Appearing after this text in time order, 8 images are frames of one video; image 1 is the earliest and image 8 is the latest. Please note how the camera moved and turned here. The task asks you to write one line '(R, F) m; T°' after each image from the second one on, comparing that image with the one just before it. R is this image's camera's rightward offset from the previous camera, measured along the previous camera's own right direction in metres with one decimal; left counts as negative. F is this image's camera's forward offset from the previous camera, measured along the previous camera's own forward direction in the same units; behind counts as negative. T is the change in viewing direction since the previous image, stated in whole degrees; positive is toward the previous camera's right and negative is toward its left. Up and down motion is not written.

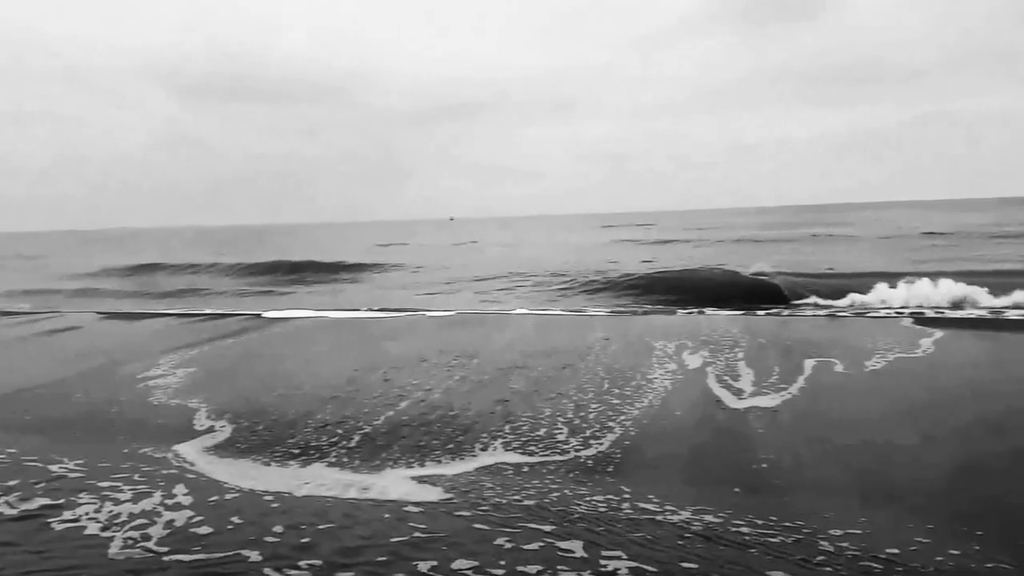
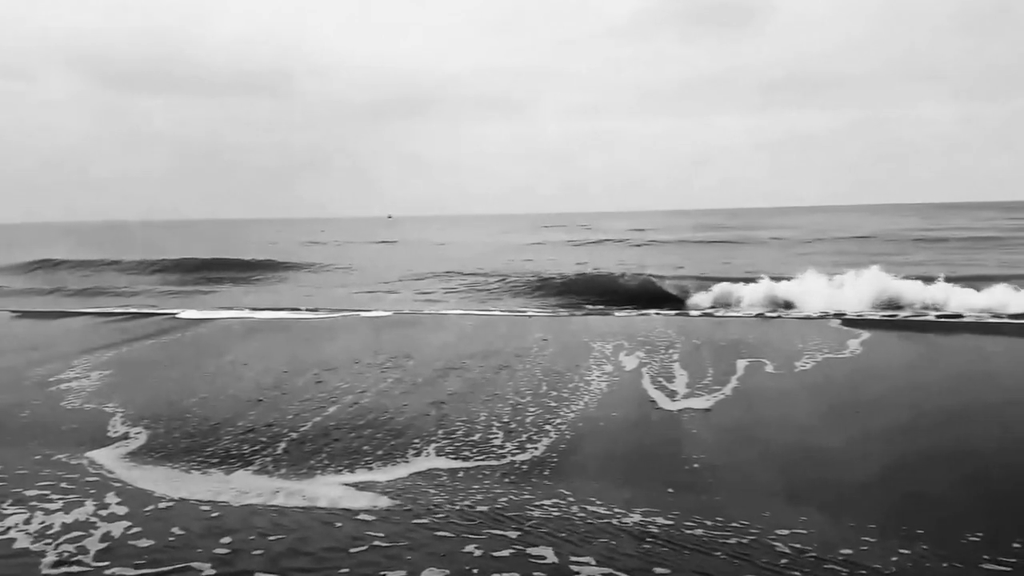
(+0.3, +0.2) m; +3°
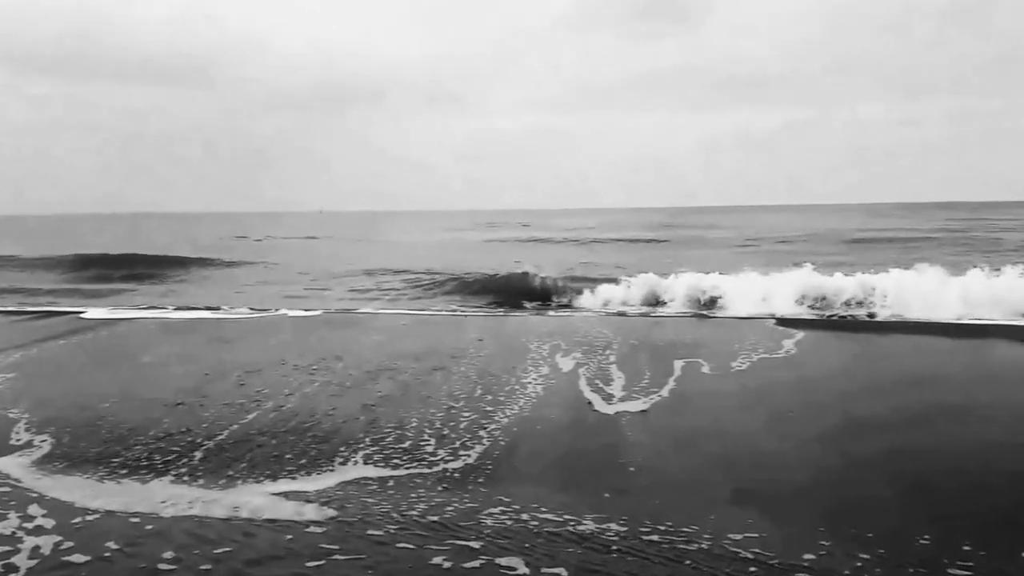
(+0.1, +0.2) m; +4°
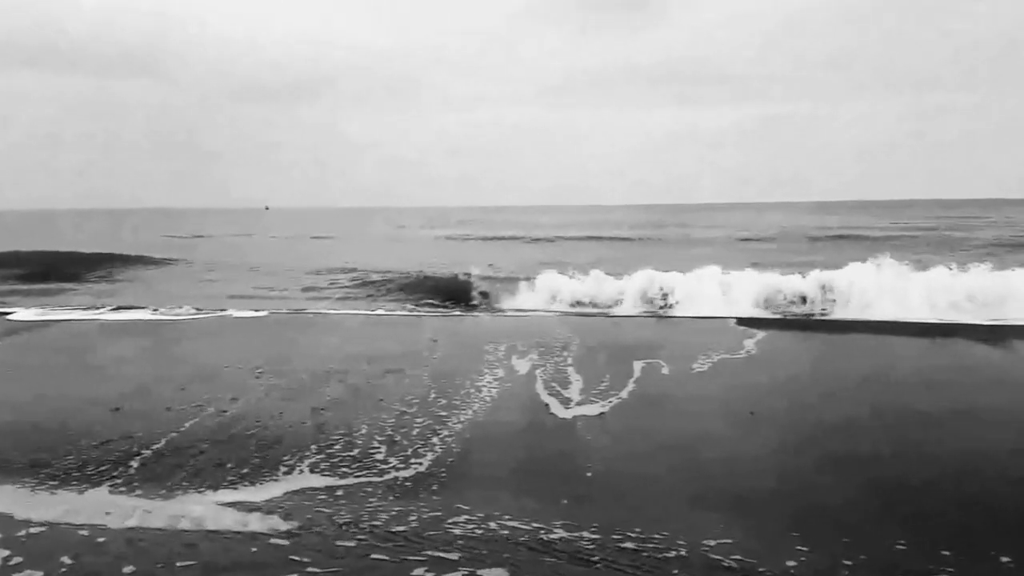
(+0.1, +0.3) m; +3°
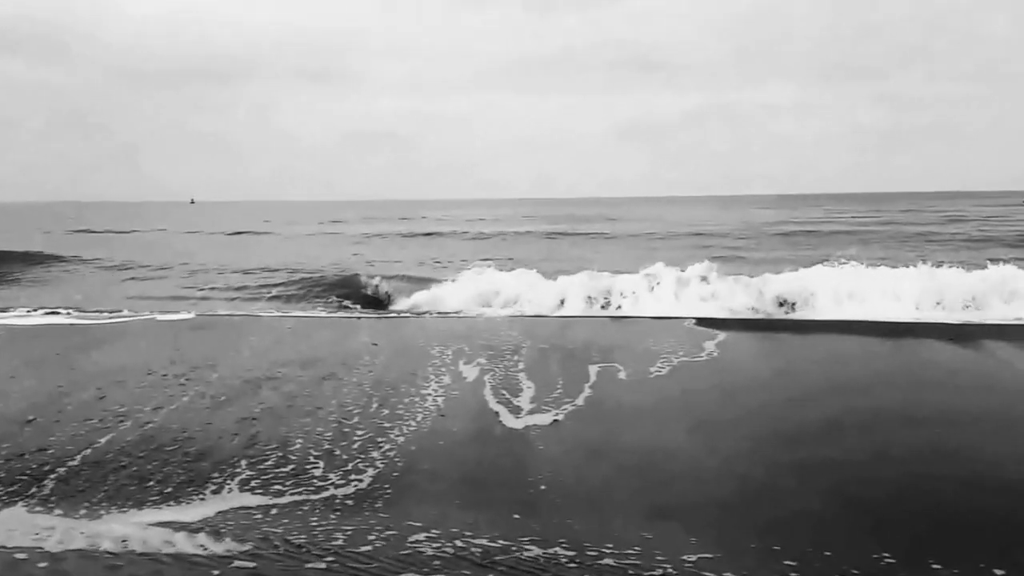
(+0.1, +0.5) m; +3°
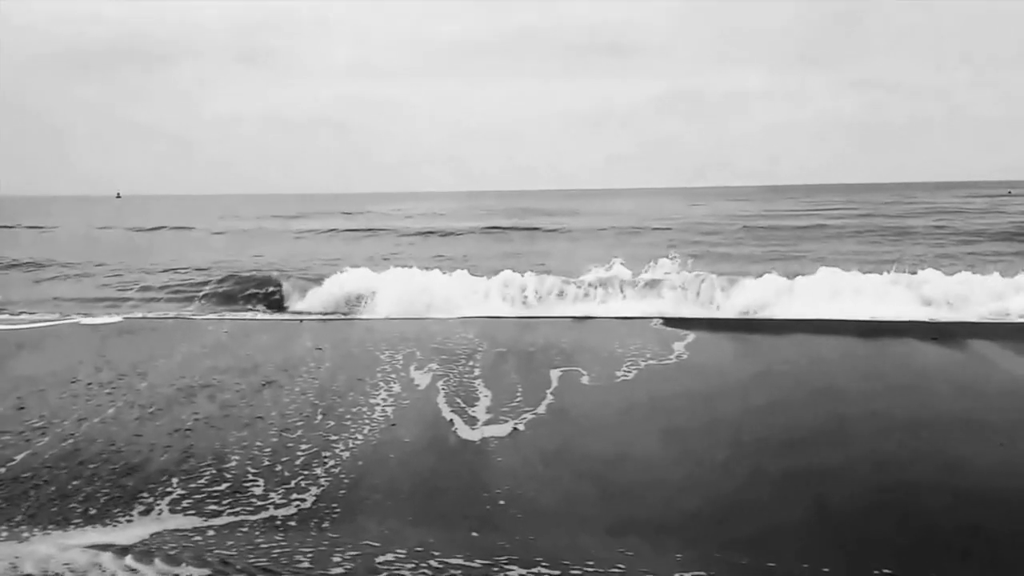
(0.0, +0.5) m; +3°
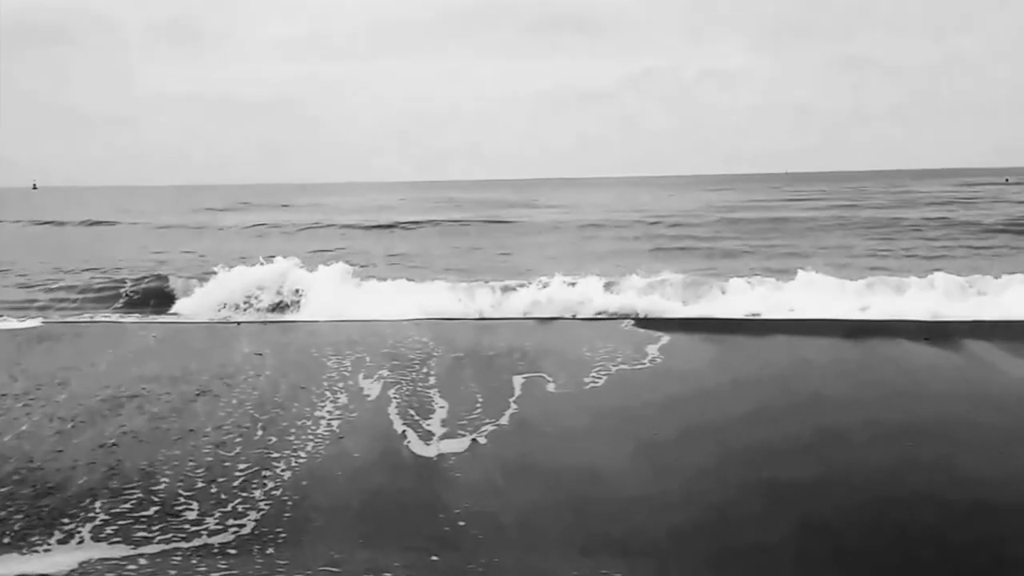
(0.0, +0.5) m; +3°
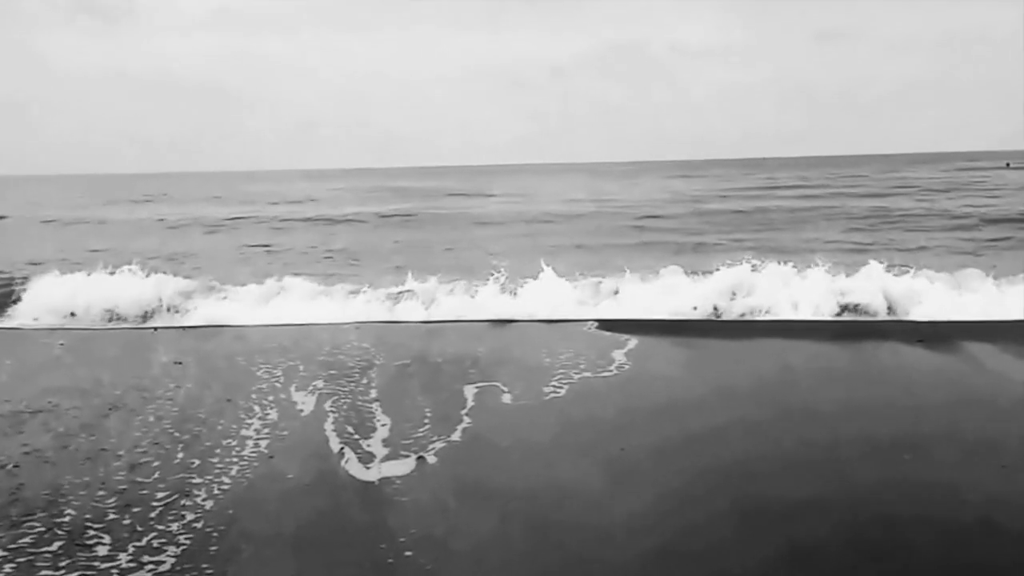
(+0.1, +0.6) m; +3°
